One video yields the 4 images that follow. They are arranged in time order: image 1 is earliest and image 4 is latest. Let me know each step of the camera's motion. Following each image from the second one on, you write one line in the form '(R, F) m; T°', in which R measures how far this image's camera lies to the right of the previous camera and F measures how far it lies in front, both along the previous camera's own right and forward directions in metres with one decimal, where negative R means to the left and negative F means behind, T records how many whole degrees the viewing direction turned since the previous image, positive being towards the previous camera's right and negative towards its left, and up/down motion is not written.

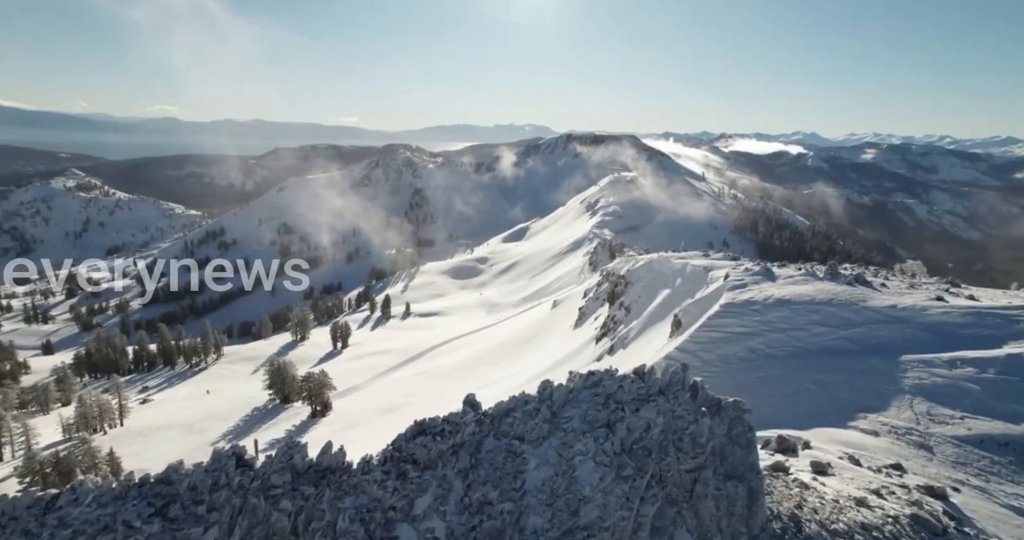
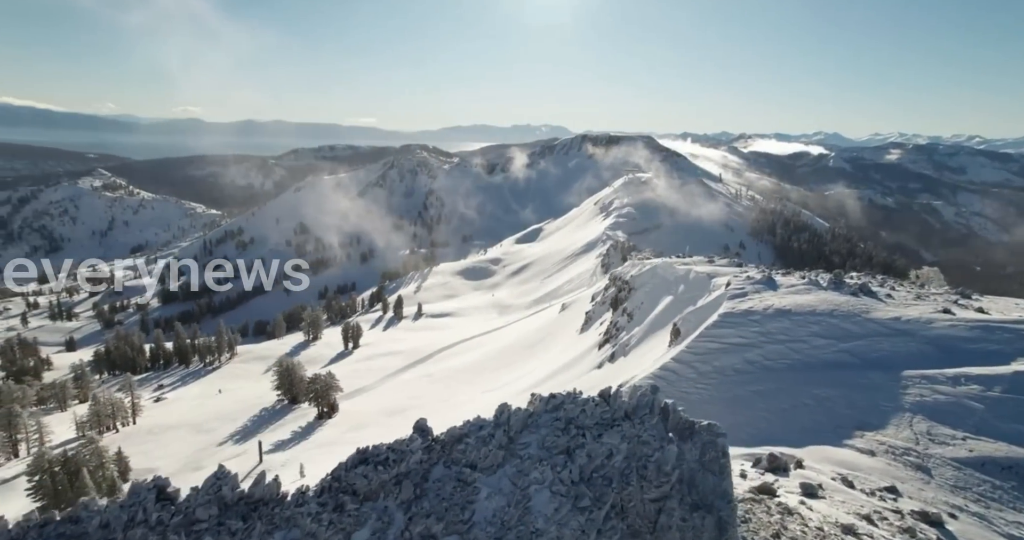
(+1.0, +0.3) m; -2°
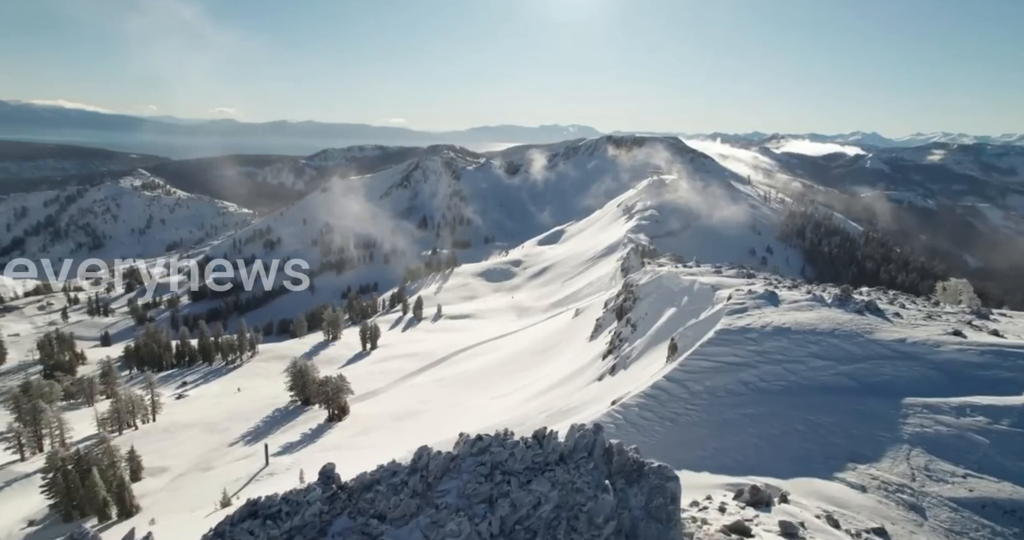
(+1.6, +0.7) m; -3°
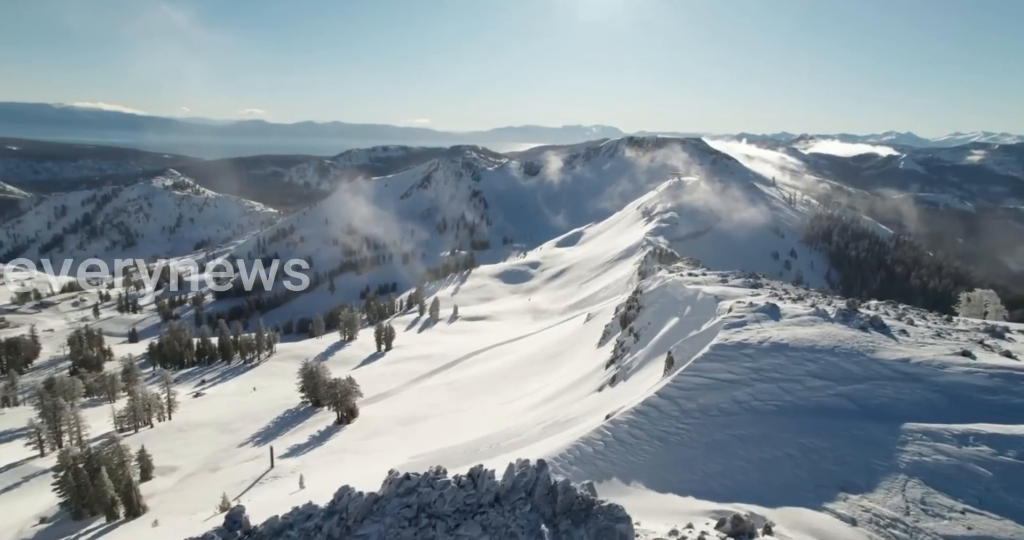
(+1.4, +0.6) m; -2°
